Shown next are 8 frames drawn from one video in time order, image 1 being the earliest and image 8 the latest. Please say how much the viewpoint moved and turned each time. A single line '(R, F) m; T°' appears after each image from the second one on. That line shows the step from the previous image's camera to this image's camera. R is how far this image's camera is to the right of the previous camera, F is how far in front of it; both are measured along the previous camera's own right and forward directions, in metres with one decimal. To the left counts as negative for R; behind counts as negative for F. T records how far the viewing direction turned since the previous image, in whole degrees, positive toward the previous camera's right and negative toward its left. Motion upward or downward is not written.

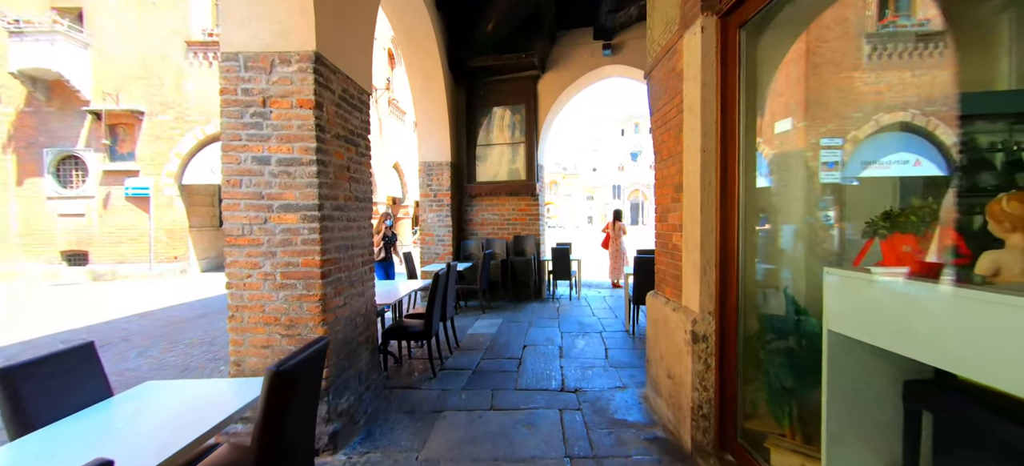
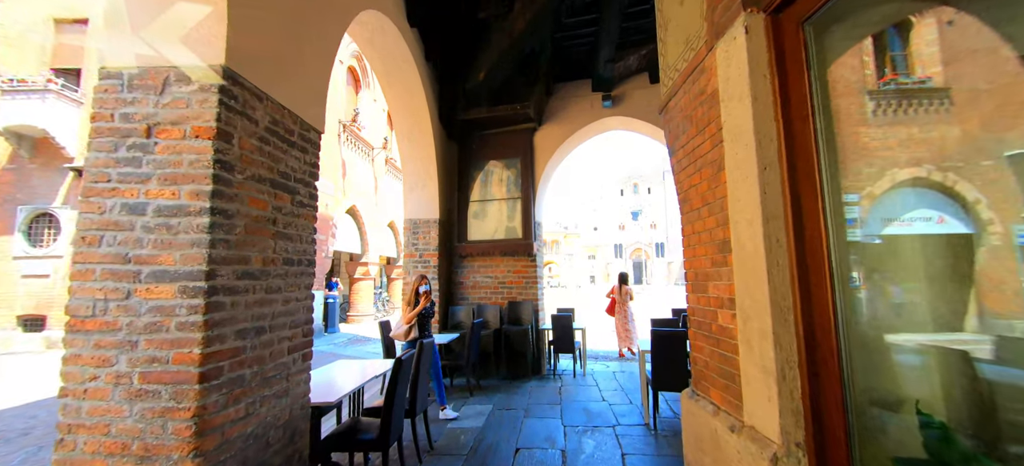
(+0.1, +0.8) m; 0°
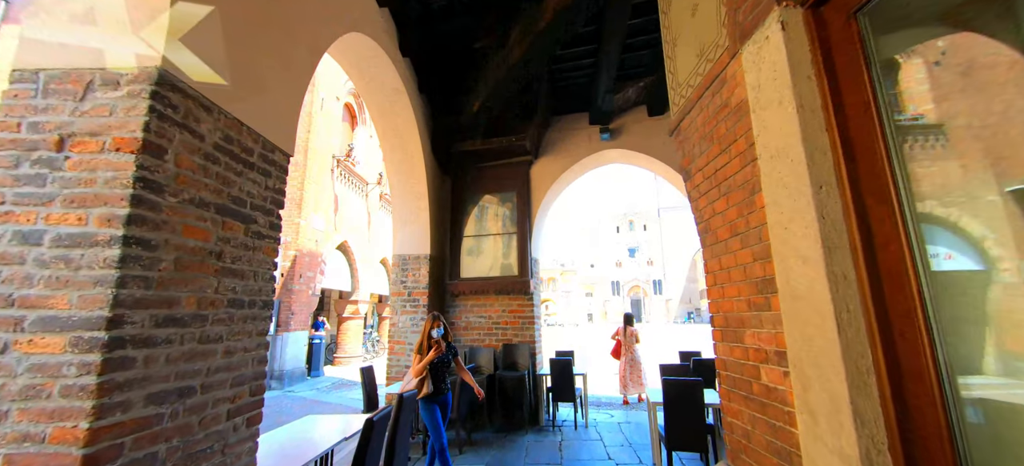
(0.0, +0.4) m; +1°
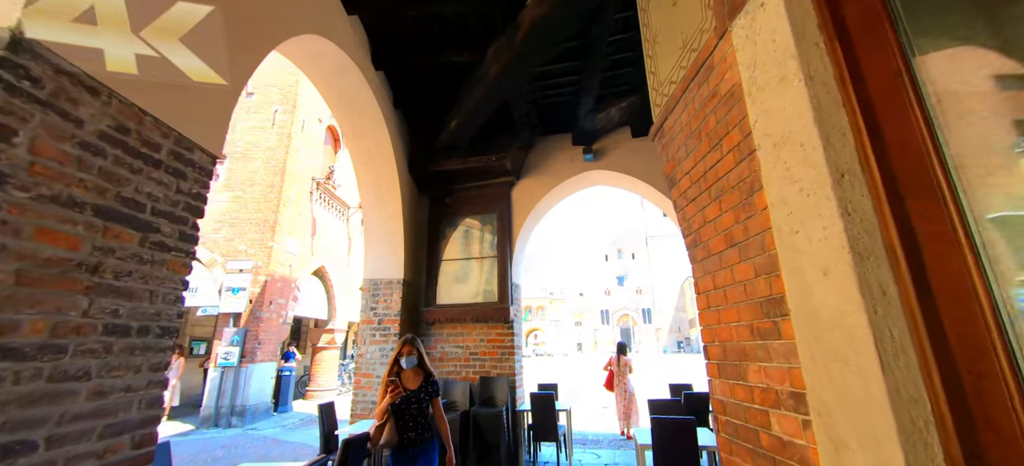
(+0.2, +0.3) m; +2°
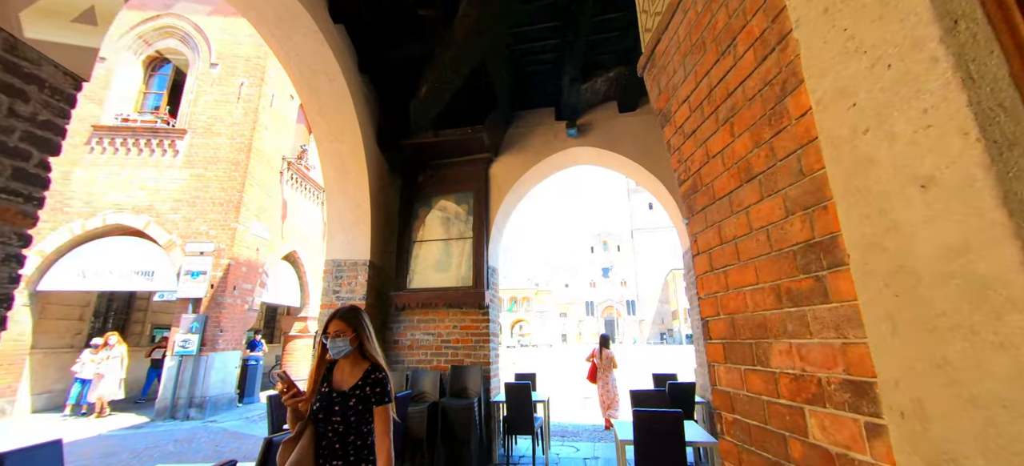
(+0.2, +0.4) m; +2°
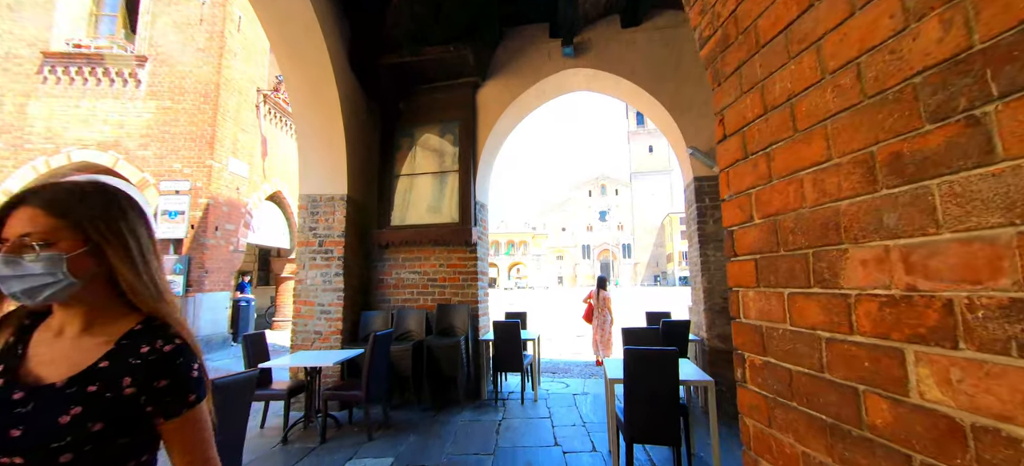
(+0.1, +0.4) m; 0°
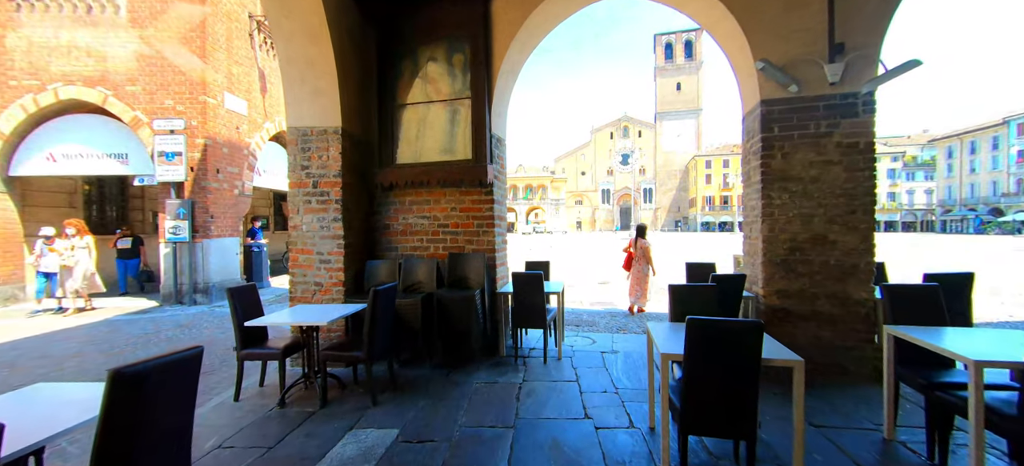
(0.0, +0.7) m; -3°
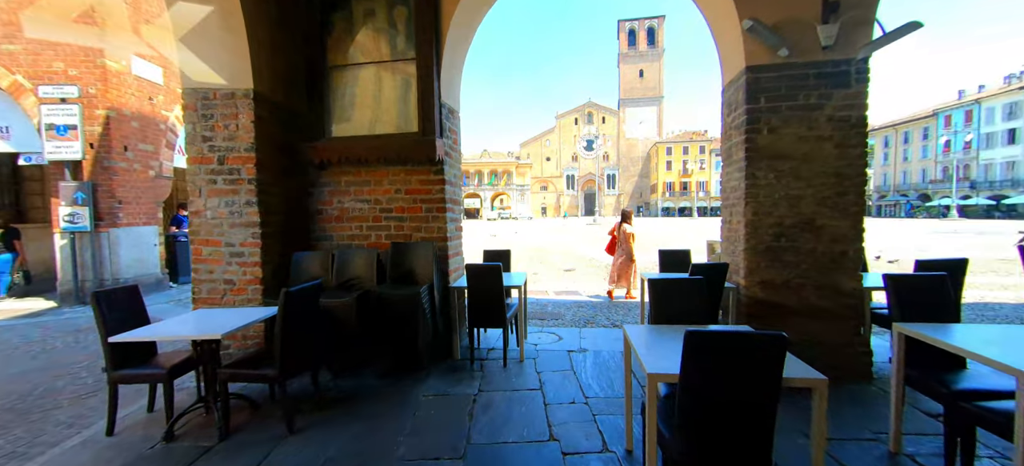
(+0.1, +0.6) m; +5°
